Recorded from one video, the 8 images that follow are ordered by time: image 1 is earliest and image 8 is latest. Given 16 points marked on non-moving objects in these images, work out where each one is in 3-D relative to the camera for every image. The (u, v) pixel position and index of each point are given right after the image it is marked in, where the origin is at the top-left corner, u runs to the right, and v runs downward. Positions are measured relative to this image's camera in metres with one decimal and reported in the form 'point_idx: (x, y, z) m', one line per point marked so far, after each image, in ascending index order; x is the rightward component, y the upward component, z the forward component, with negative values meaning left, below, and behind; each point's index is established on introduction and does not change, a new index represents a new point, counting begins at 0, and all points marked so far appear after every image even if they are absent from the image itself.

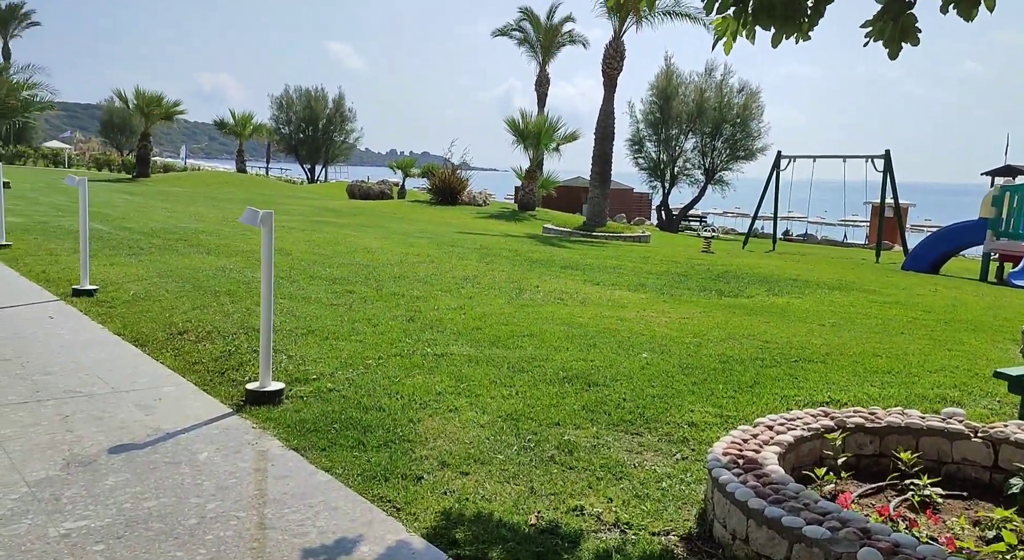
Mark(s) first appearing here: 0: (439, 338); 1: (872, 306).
0: (-0.6, -0.5, +5.8) m
1: (+4.0, -0.3, +8.1) m
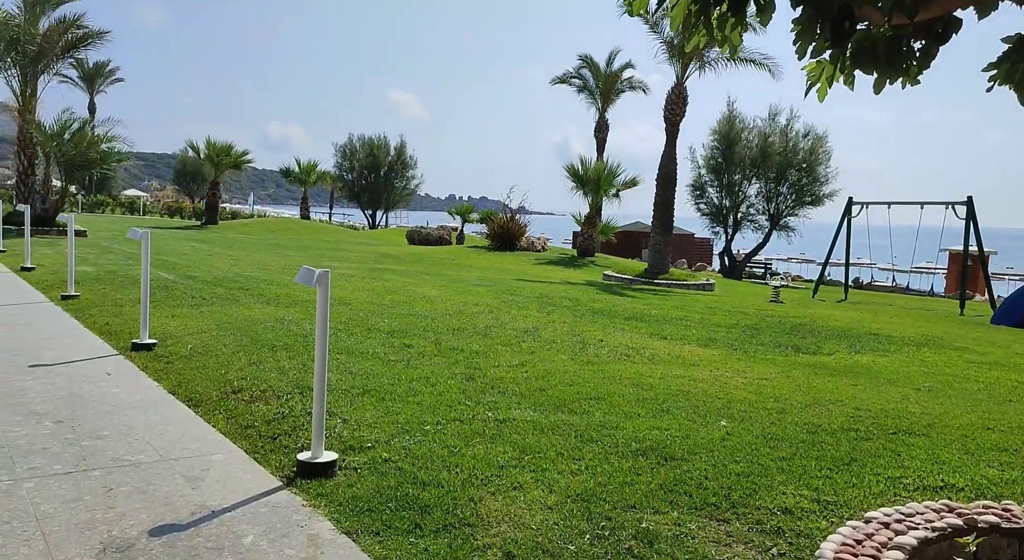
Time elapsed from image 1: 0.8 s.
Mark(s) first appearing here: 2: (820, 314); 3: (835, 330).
0: (-0.1, -0.9, +5.5) m
1: (+4.7, -0.9, +7.4) m
2: (+5.5, -0.6, +13.1) m
3: (+4.6, -0.8, +10.5) m
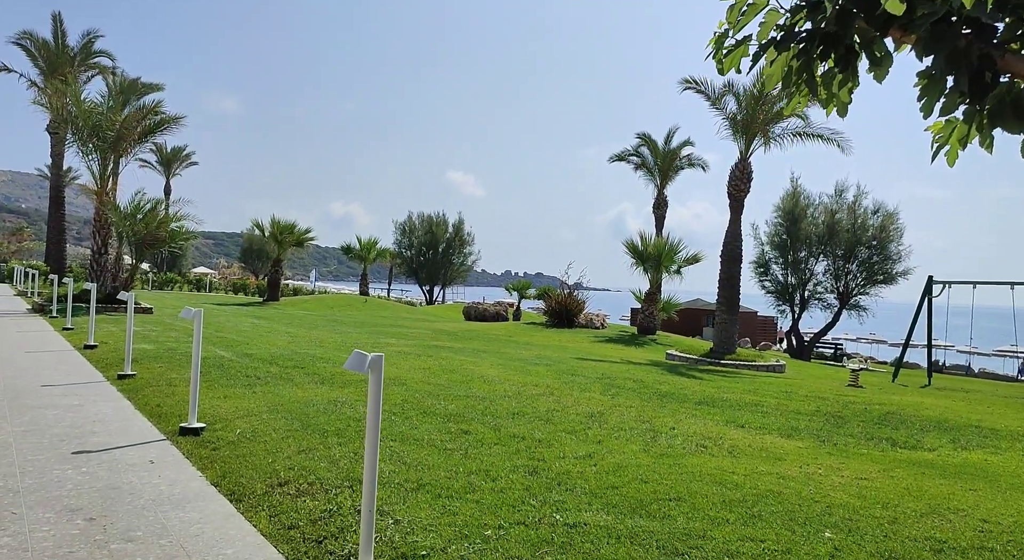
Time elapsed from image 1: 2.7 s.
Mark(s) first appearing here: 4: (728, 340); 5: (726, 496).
0: (+0.4, -1.5, +4.9) m
1: (+5.3, -1.7, +6.5) m
2: (+6.6, -2.0, +12.0) m
3: (+5.5, -1.9, +9.6) m
4: (+5.5, -1.5, +18.6) m
5: (+1.5, -1.5, +5.1) m
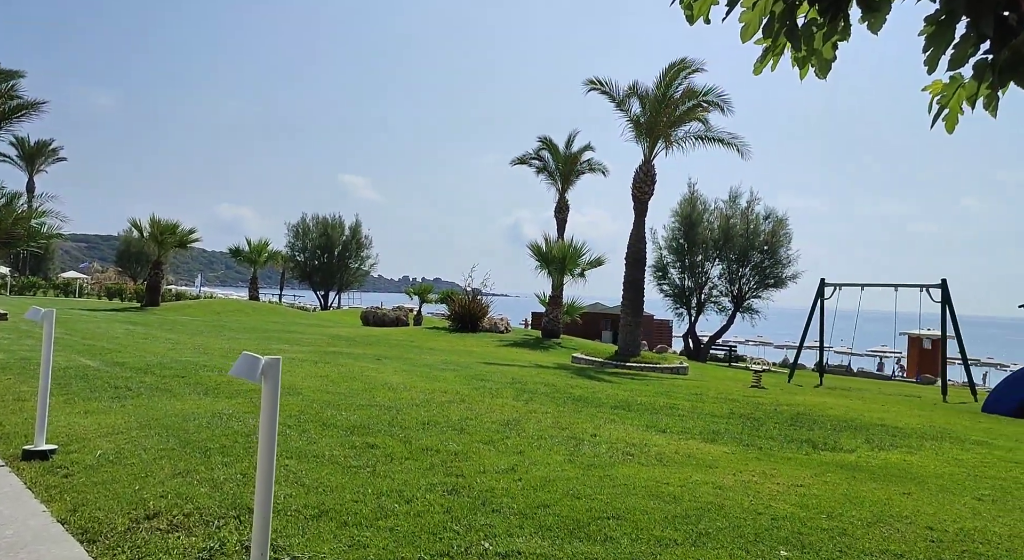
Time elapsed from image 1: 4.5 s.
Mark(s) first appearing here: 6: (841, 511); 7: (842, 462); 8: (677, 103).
0: (-0.1, -1.4, +4.3) m
1: (+4.5, -1.7, +6.5) m
2: (+5.0, -2.0, +12.2) m
3: (+4.3, -1.9, +9.6) m
4: (+3.1, -1.6, +18.6) m
5: (+1.0, -1.5, +4.7) m
6: (+2.1, -1.5, +4.7) m
7: (+2.9, -1.6, +6.5) m
8: (+4.1, +4.4, +18.0) m
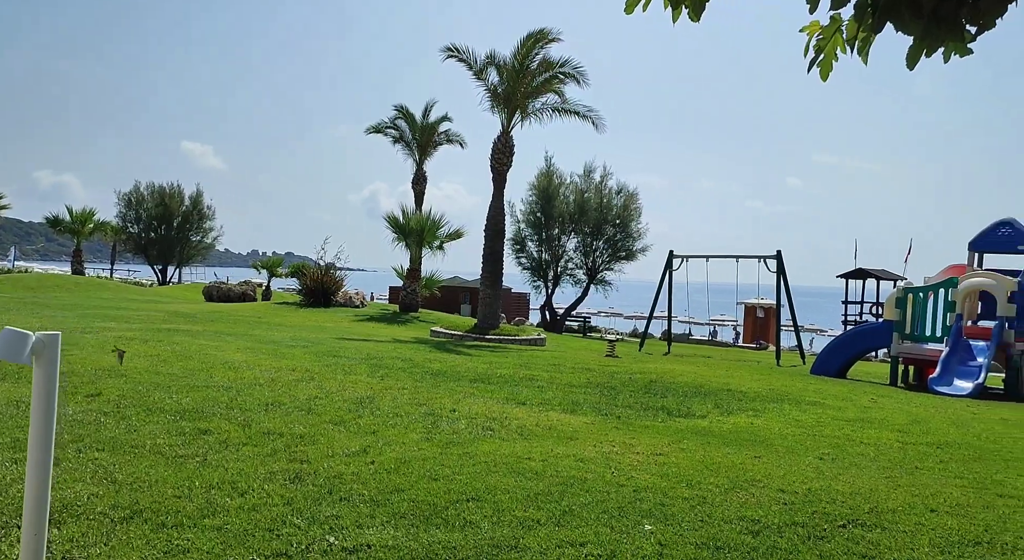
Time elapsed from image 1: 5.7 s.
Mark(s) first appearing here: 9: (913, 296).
0: (-0.9, -1.2, +3.9) m
1: (+3.2, -1.4, +6.9) m
2: (+2.6, -1.6, +12.6) m
3: (+2.4, -1.5, +9.9) m
4: (-0.5, -0.9, +18.5) m
5: (+0.1, -1.3, +4.5) m
6: (+1.2, -1.3, +4.7) m
7: (+1.7, -1.3, +6.6) m
8: (+0.6, +5.0, +17.9) m
9: (+6.8, -0.3, +12.3) m
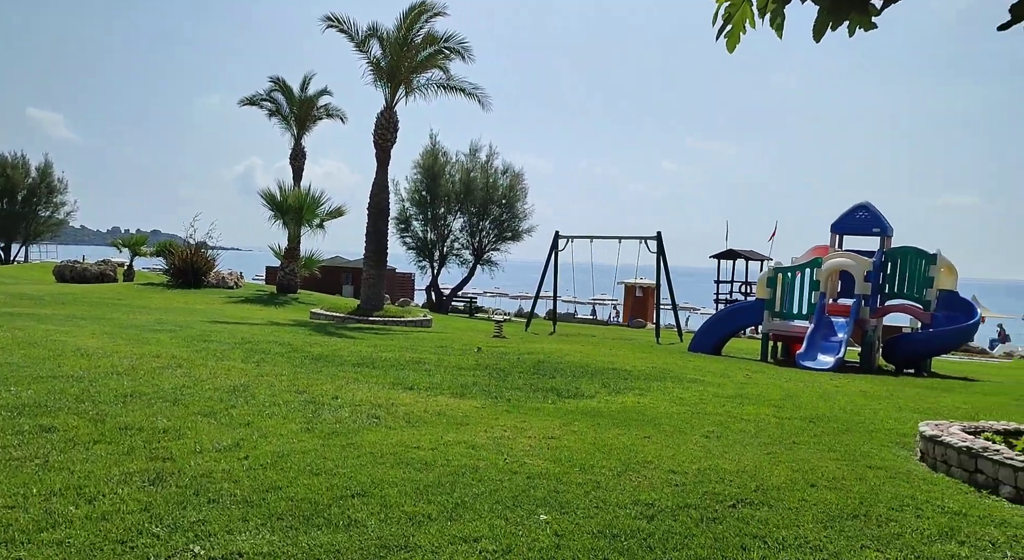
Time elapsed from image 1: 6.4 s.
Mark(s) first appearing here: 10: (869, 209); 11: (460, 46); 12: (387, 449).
0: (-1.4, -1.1, +3.5) m
1: (+2.1, -1.2, +7.2) m
2: (+0.6, -1.2, +12.7) m
3: (+0.9, -1.2, +10.0) m
4: (-3.3, -0.4, +17.9) m
5: (-0.5, -1.2, +4.2) m
6: (+0.5, -1.2, +4.7) m
7: (+0.7, -1.2, +6.6) m
8: (-2.2, +5.5, +17.4) m
9: (+4.8, +0.1, +13.0) m
10: (+6.6, +1.3, +13.4) m
11: (-1.2, +5.7, +17.7) m
12: (-0.8, -1.1, +4.9) m
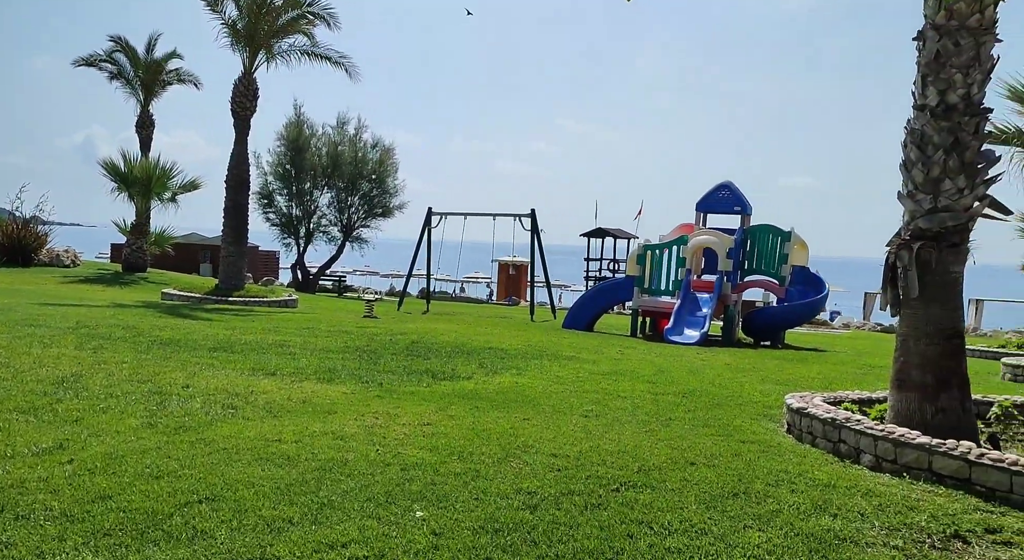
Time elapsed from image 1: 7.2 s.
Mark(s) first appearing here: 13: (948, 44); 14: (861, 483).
0: (-2.0, -1.0, +2.9) m
1: (+0.9, -1.0, +7.2) m
2: (-1.5, -0.8, +12.3) m
3: (-0.8, -0.9, +9.7) m
4: (-6.4, +0.1, +16.8) m
5: (-1.2, -1.0, +3.8) m
6: (-0.3, -1.0, +4.4) m
7: (-0.4, -1.0, +6.3) m
8: (-5.2, +6.0, +16.3) m
9: (+2.5, +0.5, +13.4) m
10: (+4.2, +1.8, +14.0) m
11: (-4.3, +6.2, +16.7) m
12: (-1.6, -1.0, +4.4) m
13: (+2.8, +1.5, +4.7) m
14: (+1.9, -1.1, +3.9) m
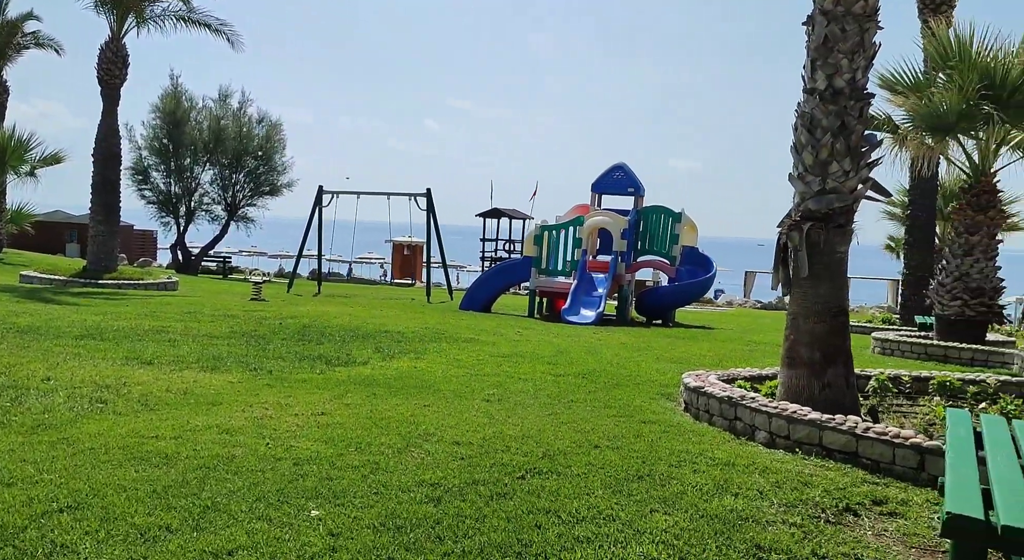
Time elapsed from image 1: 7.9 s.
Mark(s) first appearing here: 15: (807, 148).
0: (-2.3, -1.0, +2.5) m
1: (-0.1, -0.8, +7.1) m
2: (-3.2, -0.5, +11.9) m
3: (-2.2, -0.6, +9.4) m
4: (-8.7, +0.5, +15.5) m
5: (-1.7, -0.9, +3.5) m
6: (-0.8, -0.9, +4.2) m
7: (-1.3, -0.8, +6.0) m
8: (-7.4, +6.4, +15.1) m
9: (+0.7, +0.8, +13.4) m
10: (+2.2, +2.1, +14.2) m
11: (-6.6, +6.6, +15.6) m
12: (-2.2, -0.9, +4.0) m
13: (+2.1, +1.6, +4.8) m
14: (+1.3, -1.0, +4.0) m
15: (+2.0, +0.9, +4.9) m
